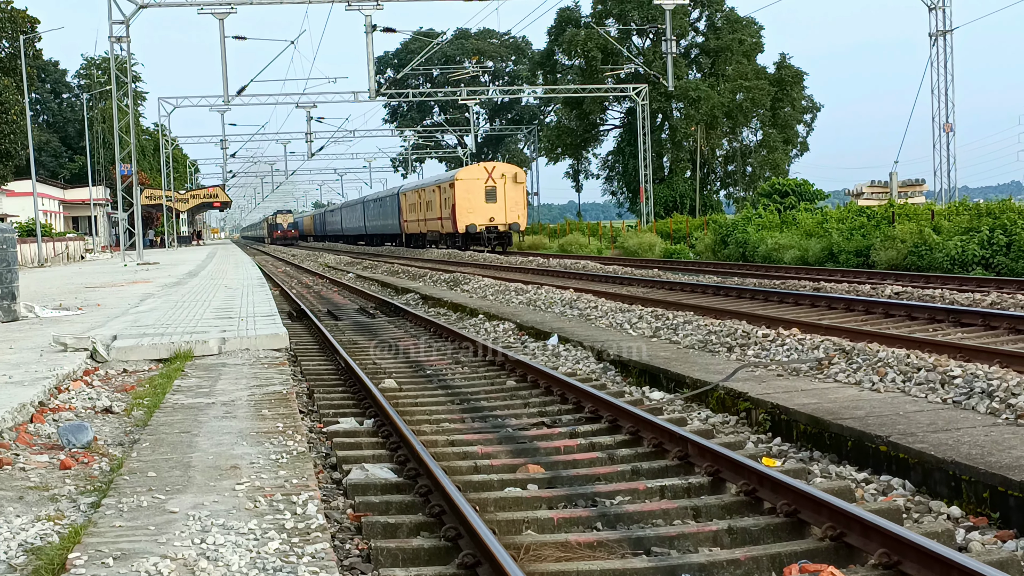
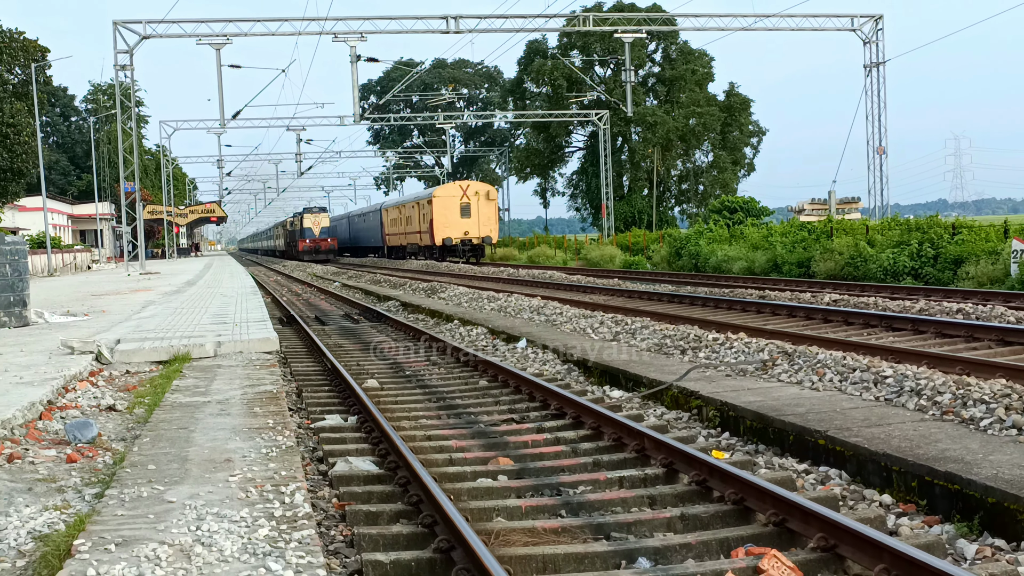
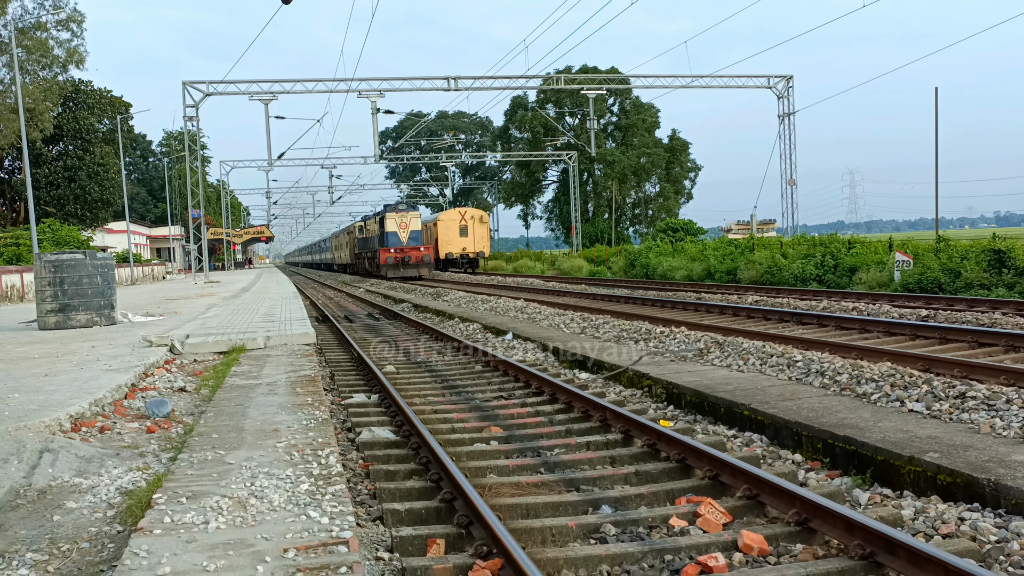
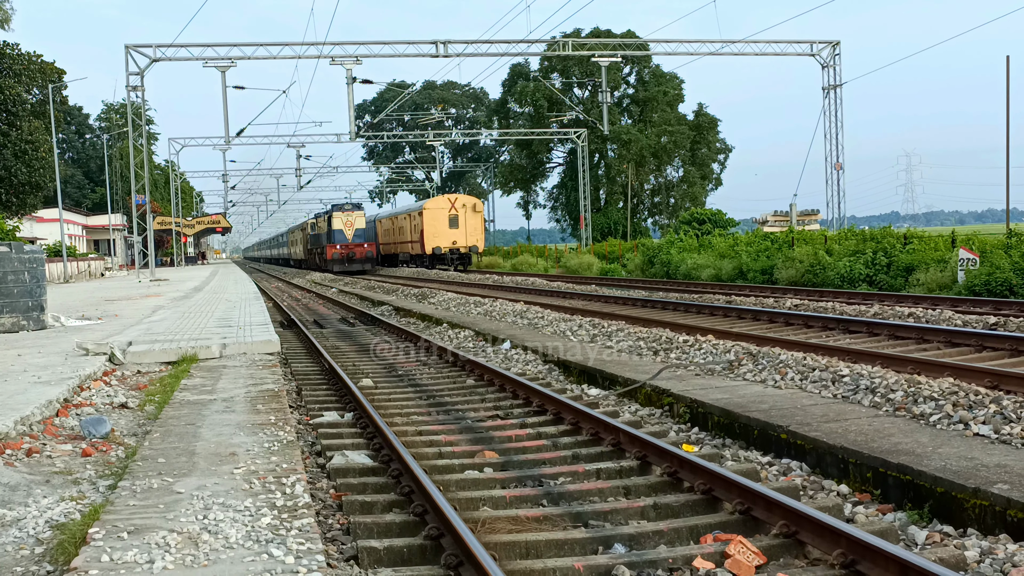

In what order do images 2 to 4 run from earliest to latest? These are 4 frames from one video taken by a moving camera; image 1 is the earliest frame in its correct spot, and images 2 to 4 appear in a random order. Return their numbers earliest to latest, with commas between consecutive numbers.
2, 4, 3
